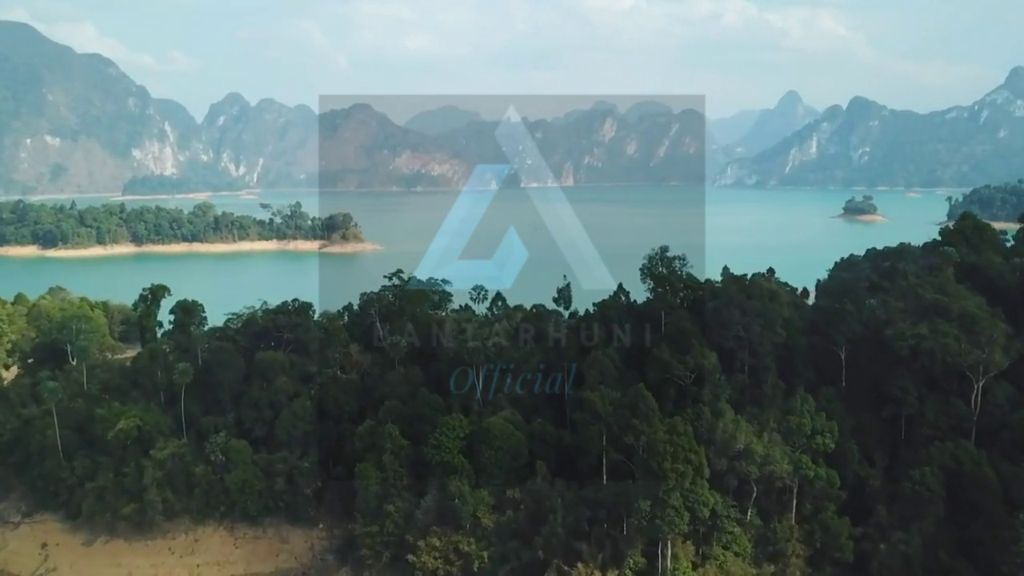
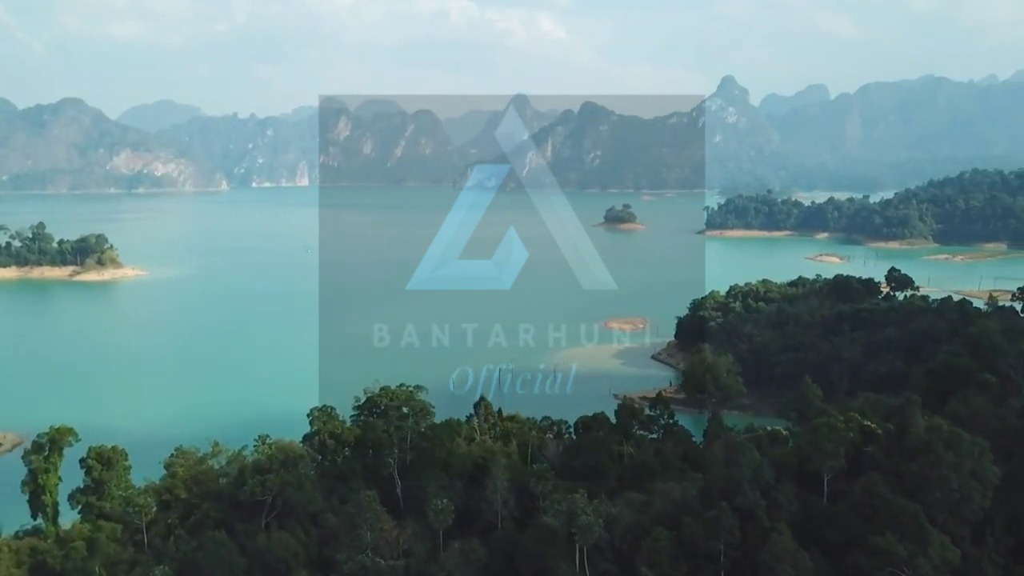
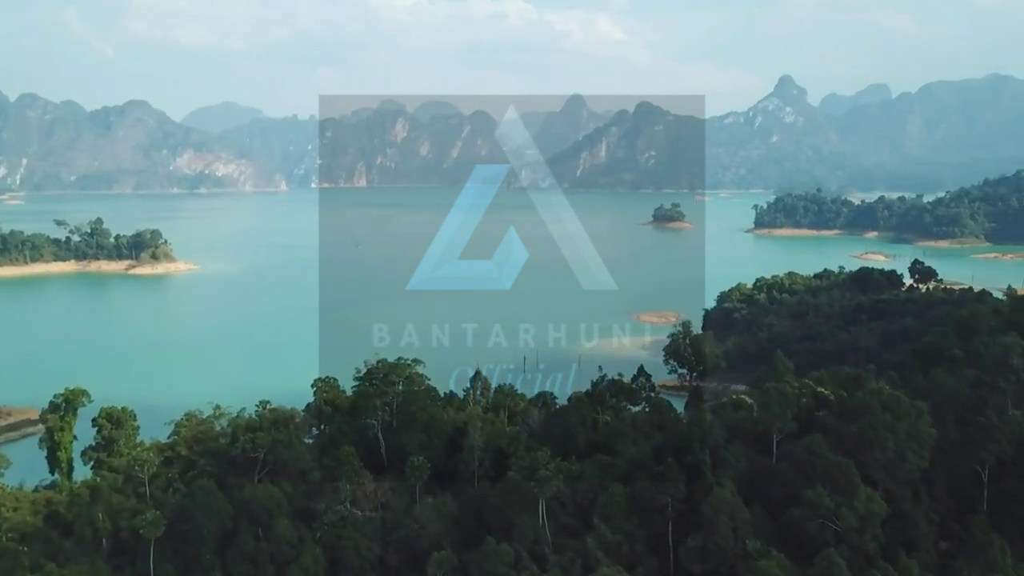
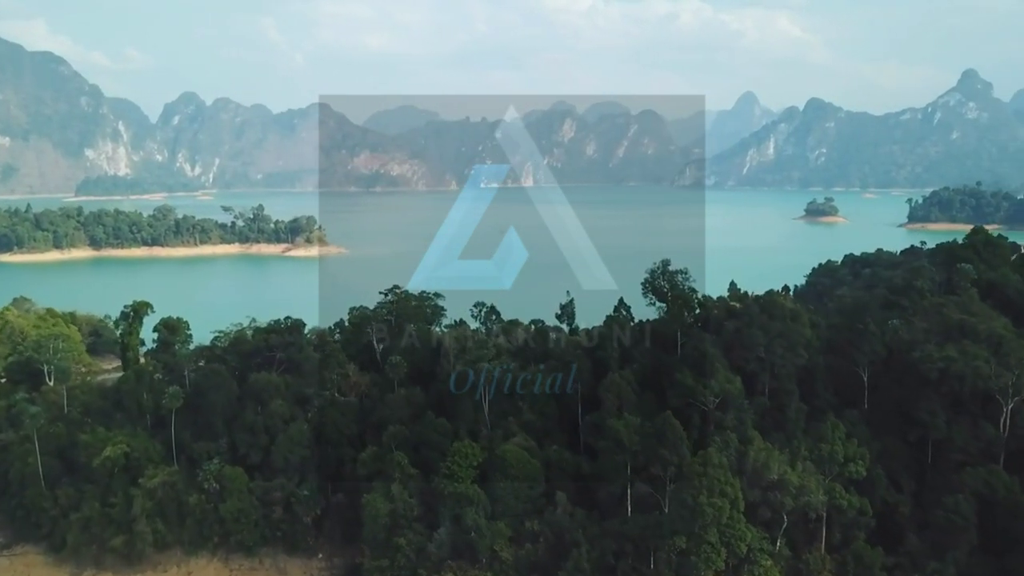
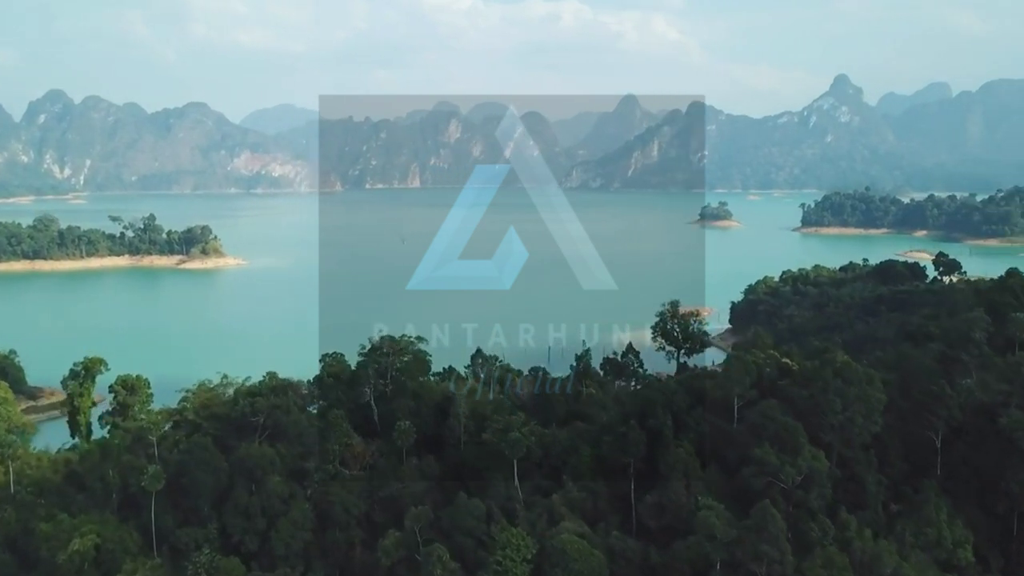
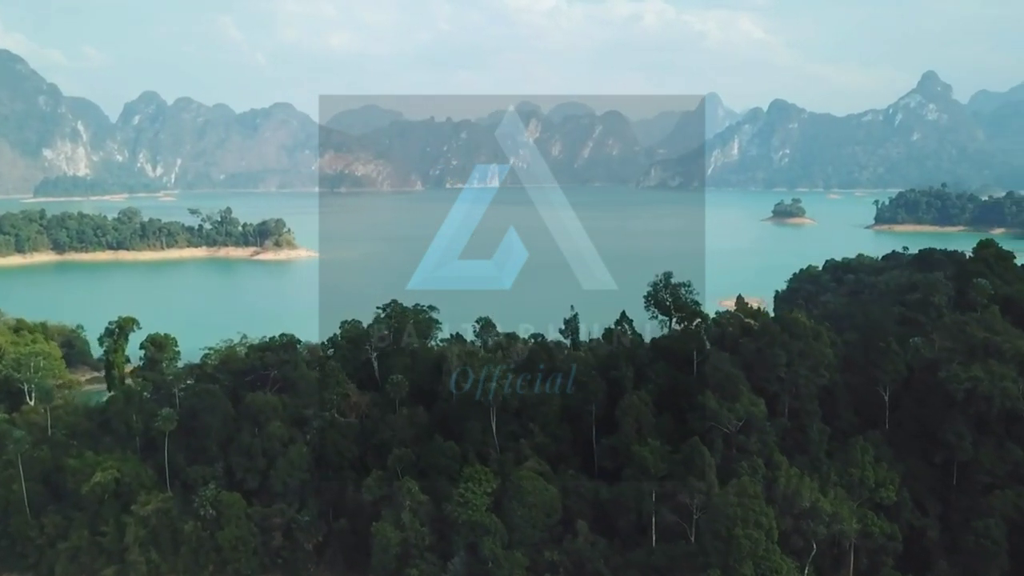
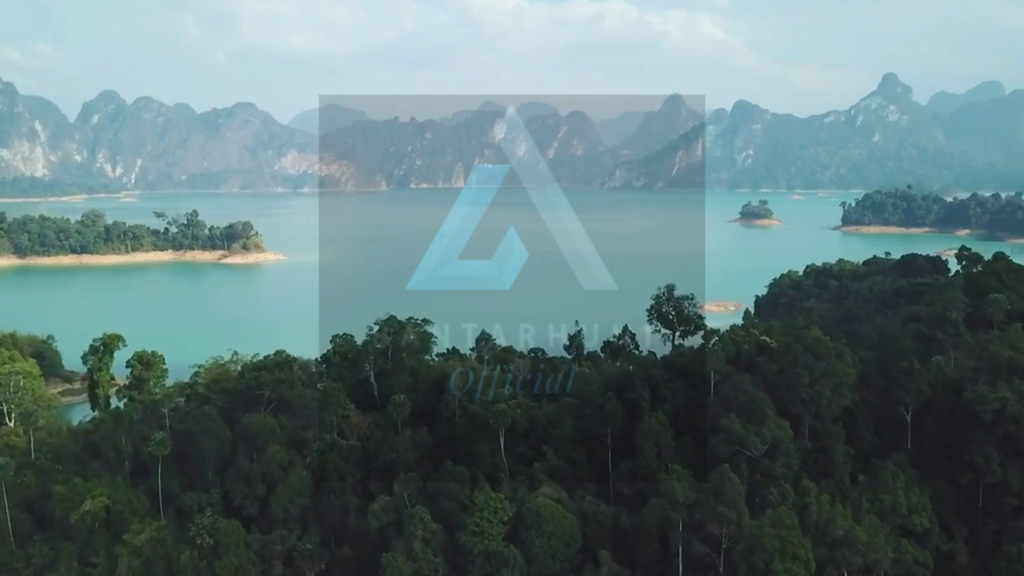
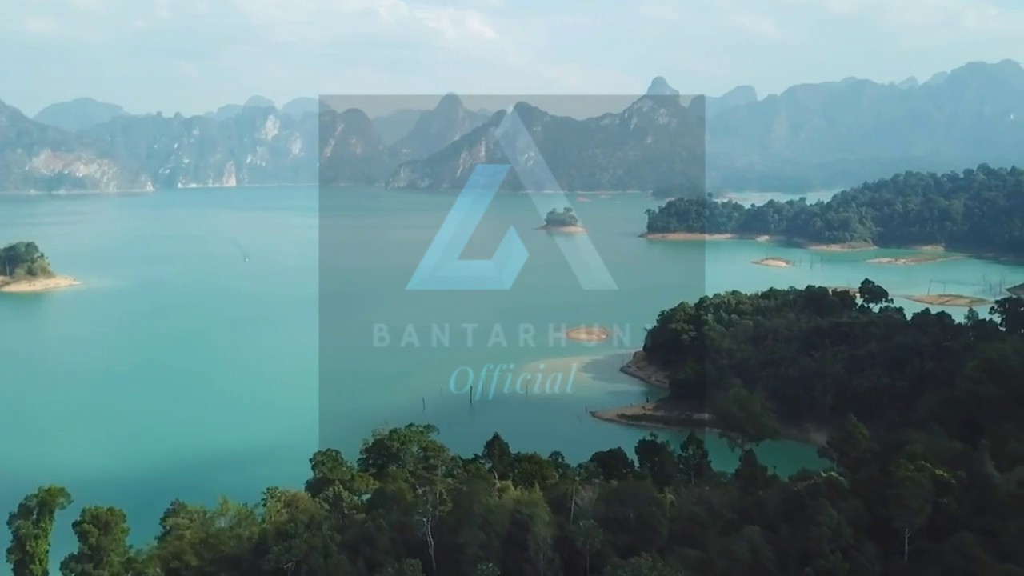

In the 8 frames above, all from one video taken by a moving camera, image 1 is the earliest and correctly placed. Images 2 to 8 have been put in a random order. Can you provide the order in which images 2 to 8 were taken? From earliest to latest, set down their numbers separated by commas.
4, 6, 7, 5, 3, 2, 8
